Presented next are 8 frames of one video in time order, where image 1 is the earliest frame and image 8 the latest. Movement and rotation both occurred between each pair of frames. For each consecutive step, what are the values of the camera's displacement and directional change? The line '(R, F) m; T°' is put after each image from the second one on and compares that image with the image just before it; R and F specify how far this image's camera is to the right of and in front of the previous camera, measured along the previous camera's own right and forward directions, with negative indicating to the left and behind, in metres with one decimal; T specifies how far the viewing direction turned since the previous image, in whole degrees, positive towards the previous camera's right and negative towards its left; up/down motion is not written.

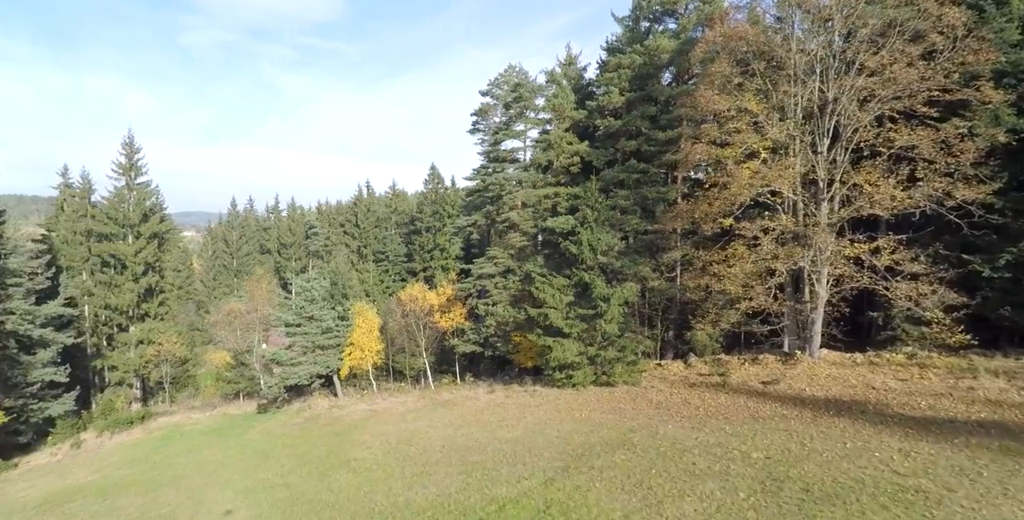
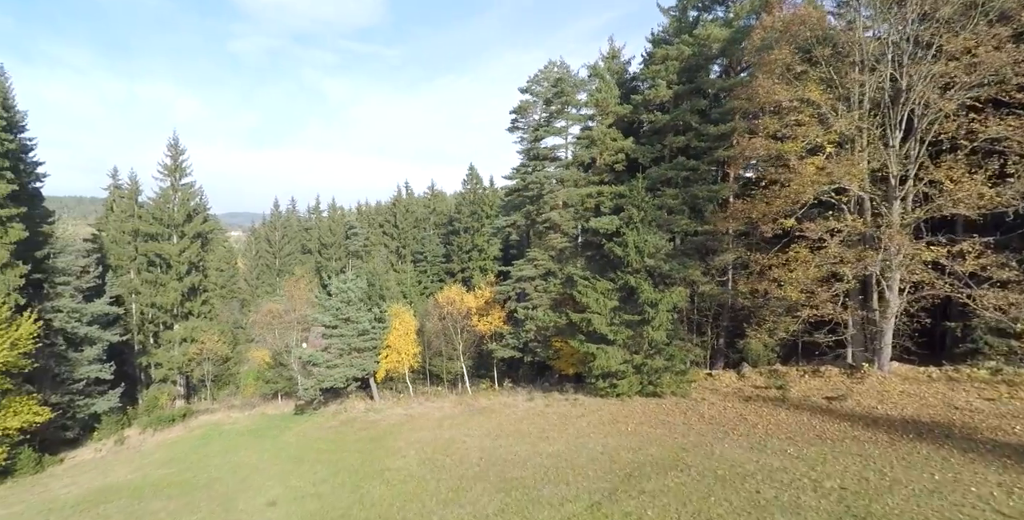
(-0.1, +1.1) m; -4°
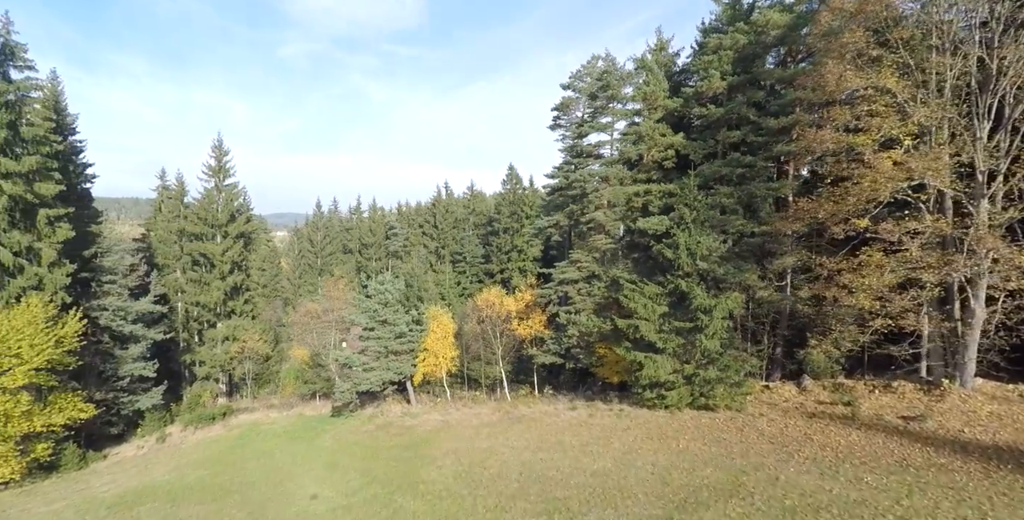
(-0.1, +1.2) m; -4°
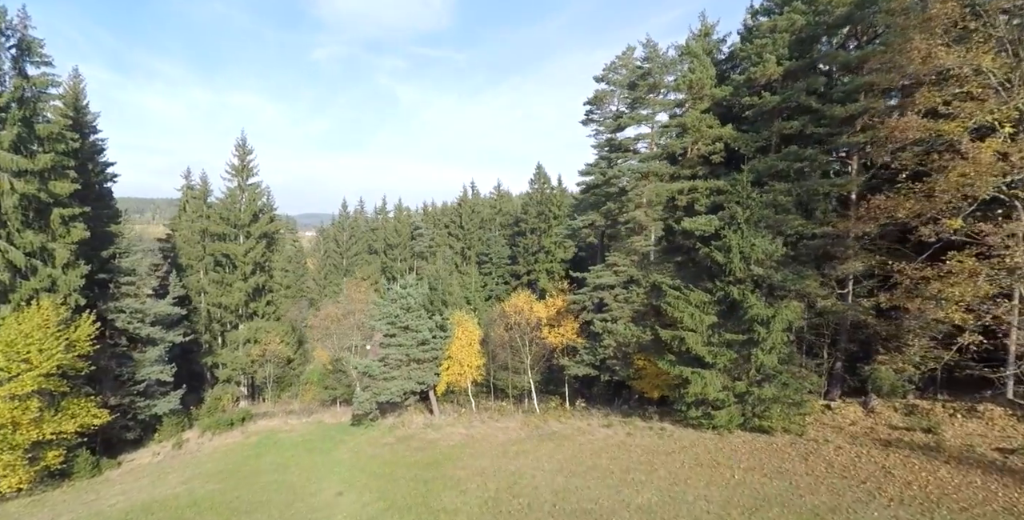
(-0.2, +2.0) m; -3°
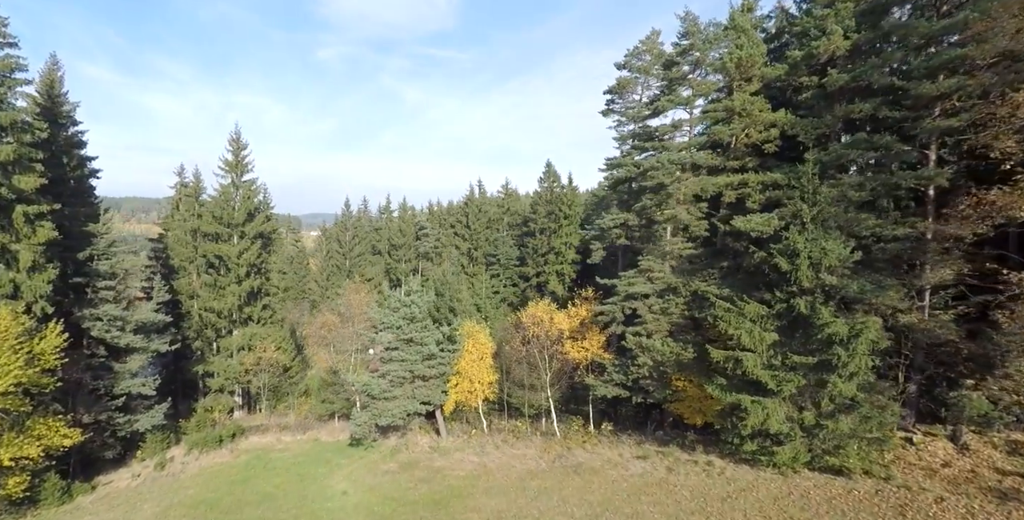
(-0.6, +3.1) m; 0°
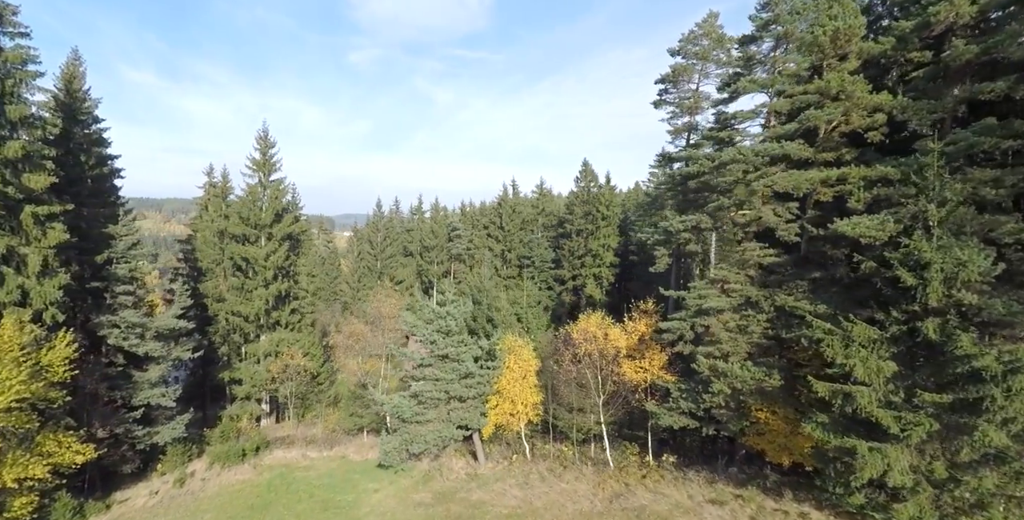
(-0.7, +2.8) m; -3°
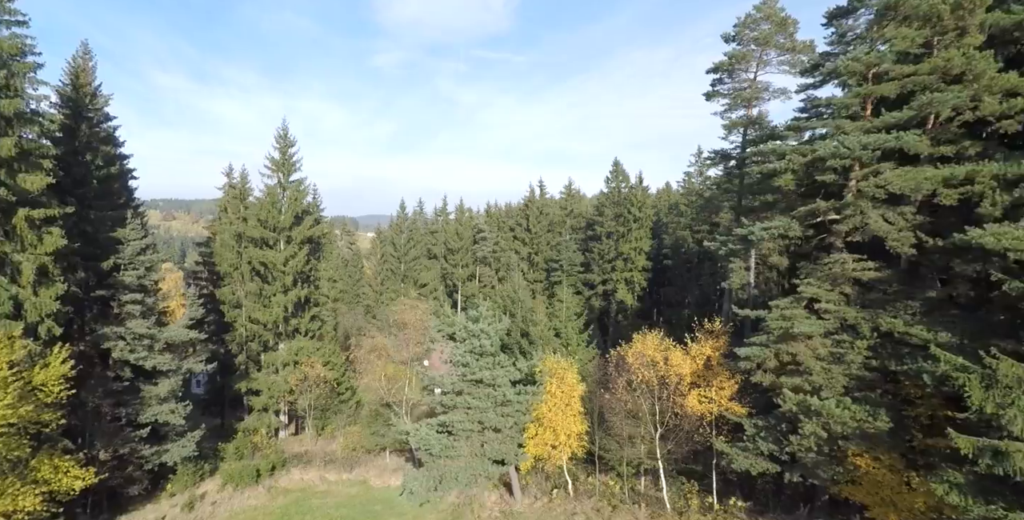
(-0.7, +2.7) m; -2°
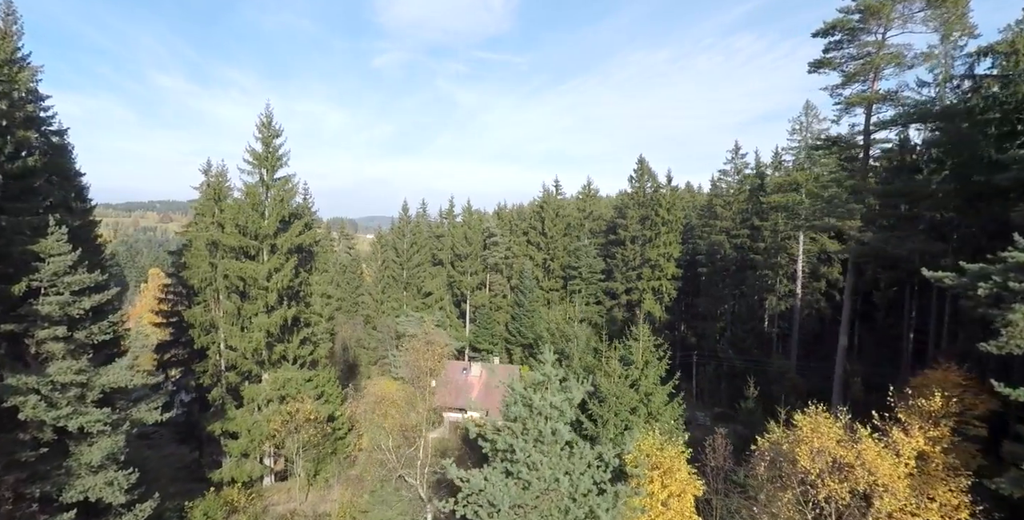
(-1.9, +6.8) m; 0°
